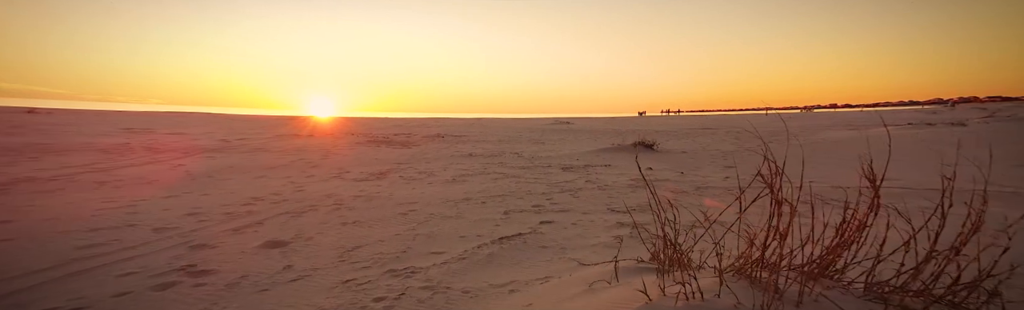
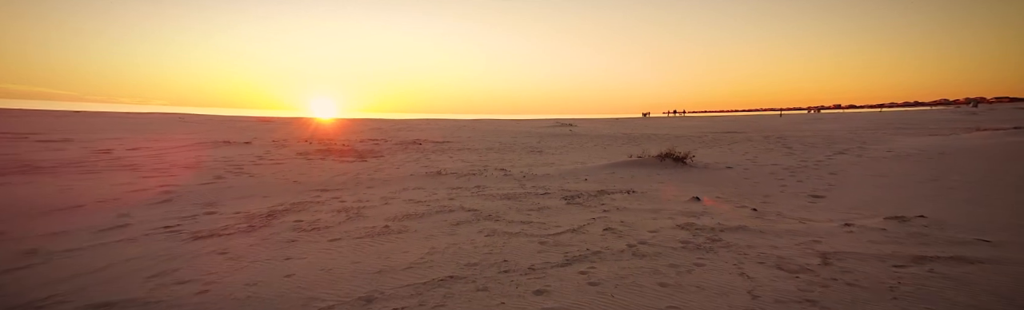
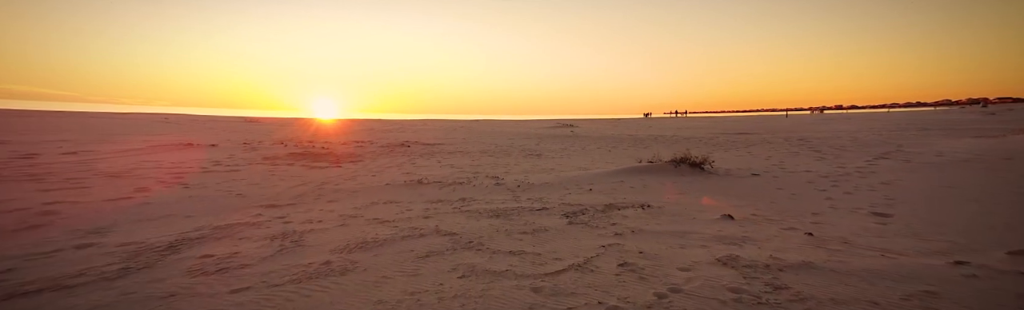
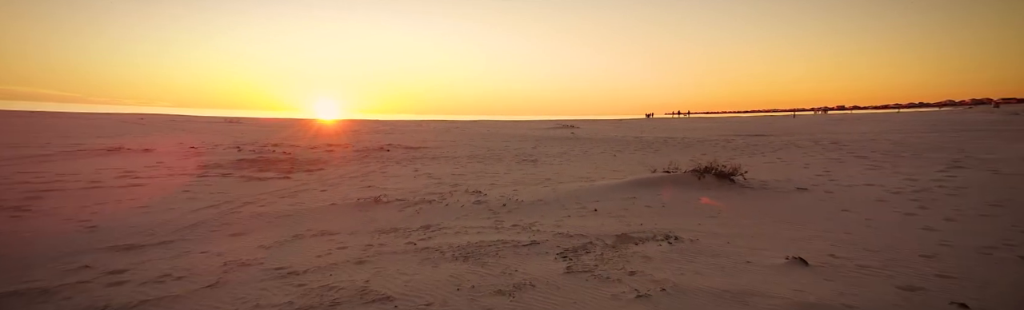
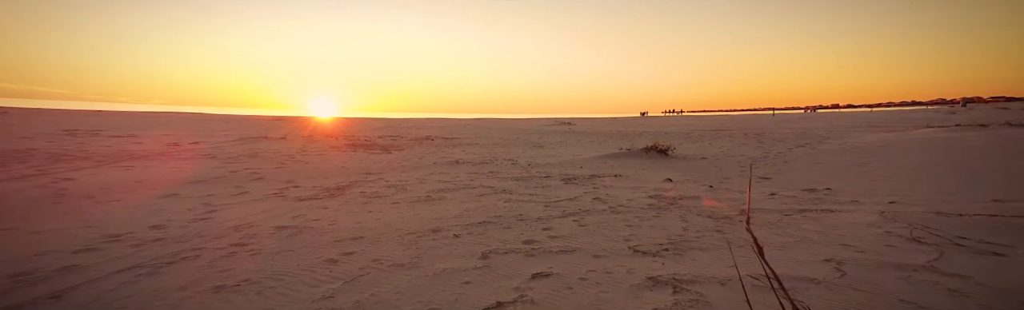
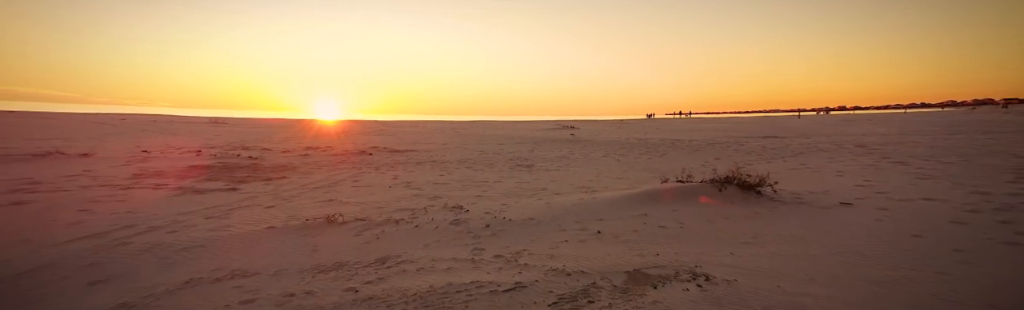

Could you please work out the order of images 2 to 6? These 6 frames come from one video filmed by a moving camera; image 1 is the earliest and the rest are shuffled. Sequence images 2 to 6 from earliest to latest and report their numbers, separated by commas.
5, 2, 3, 4, 6
